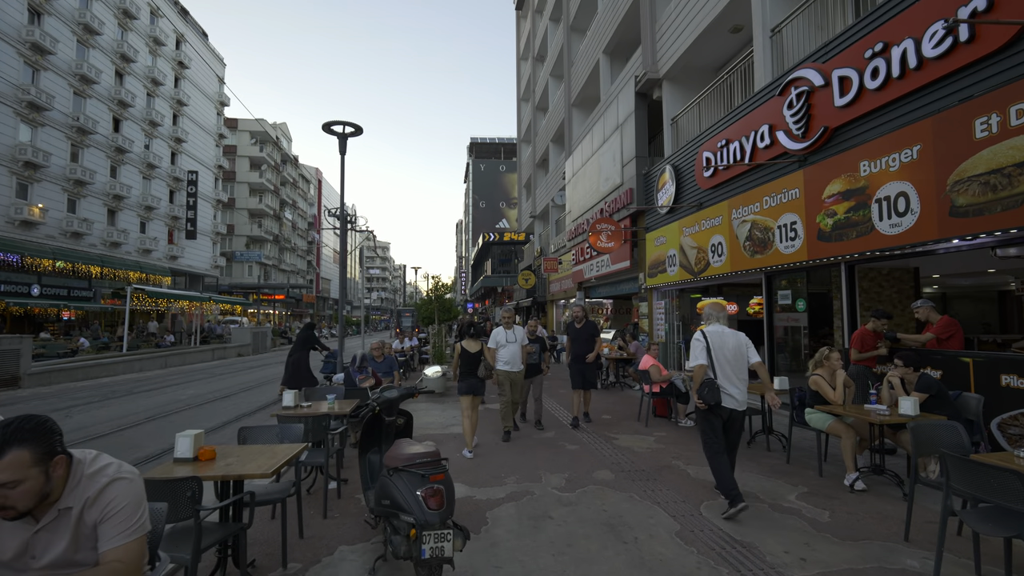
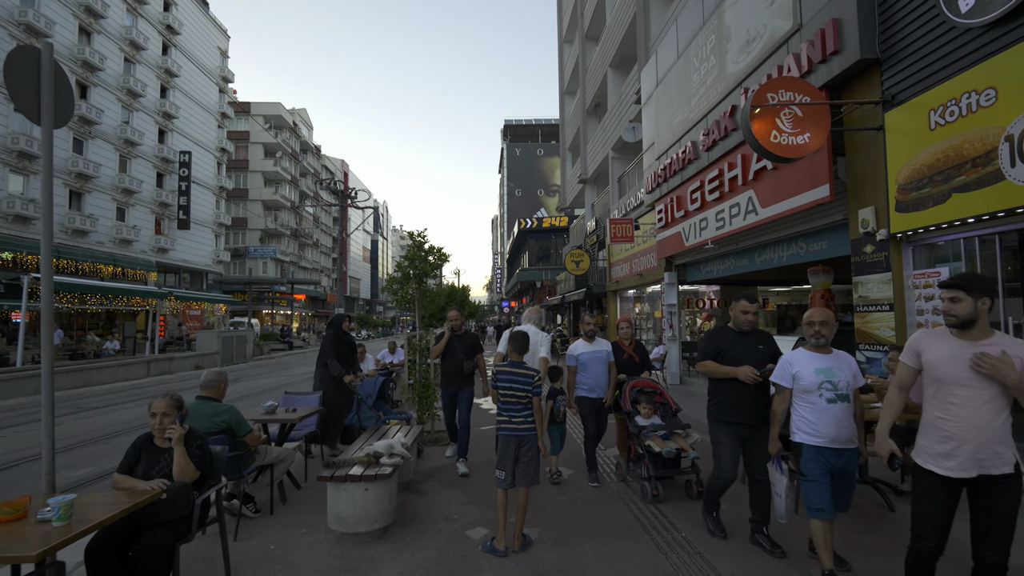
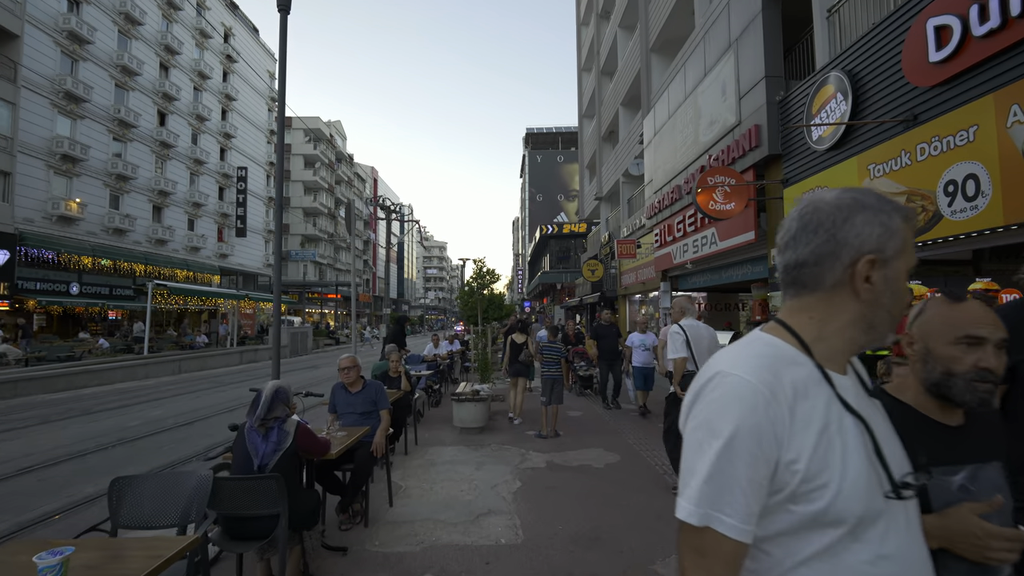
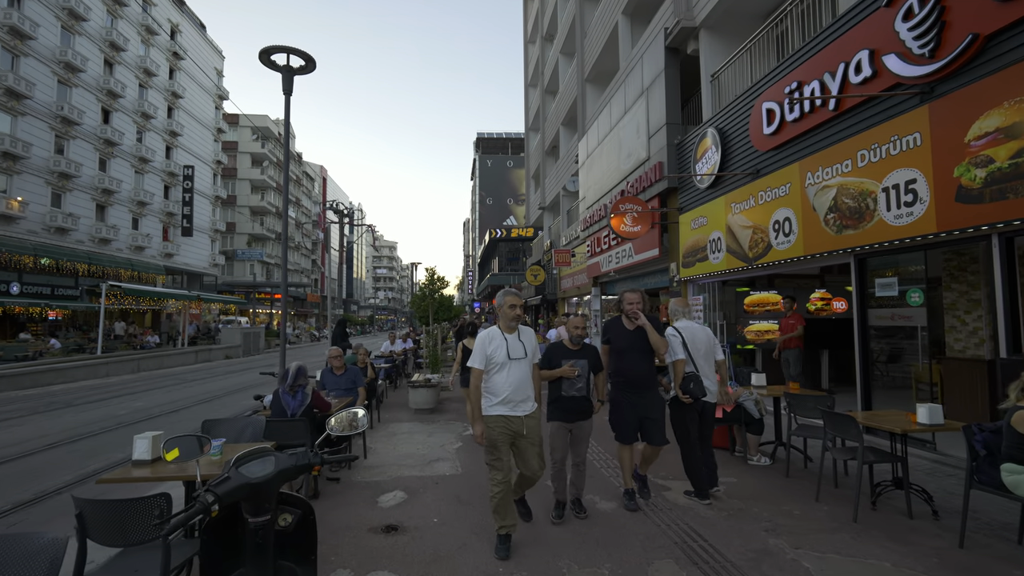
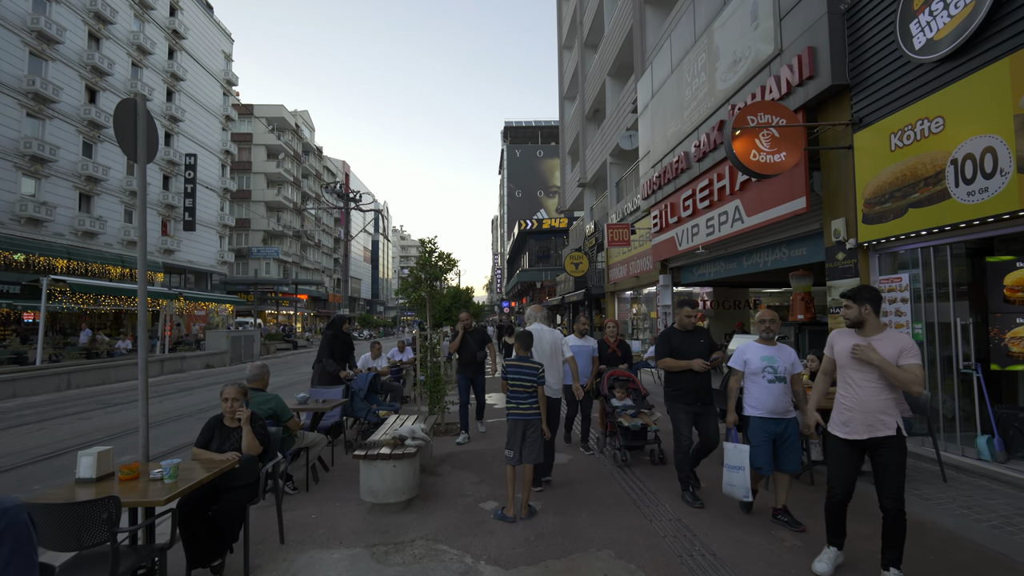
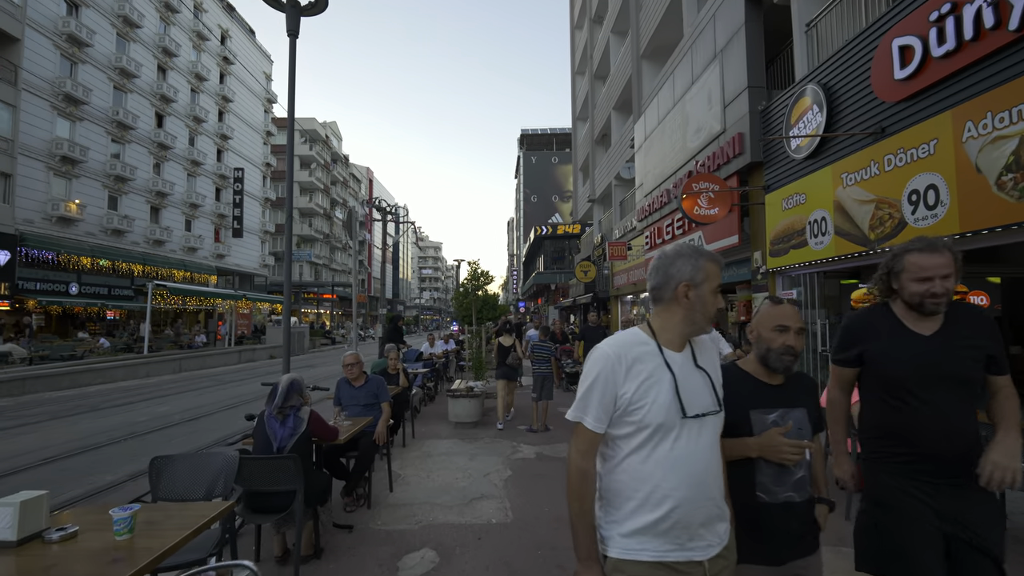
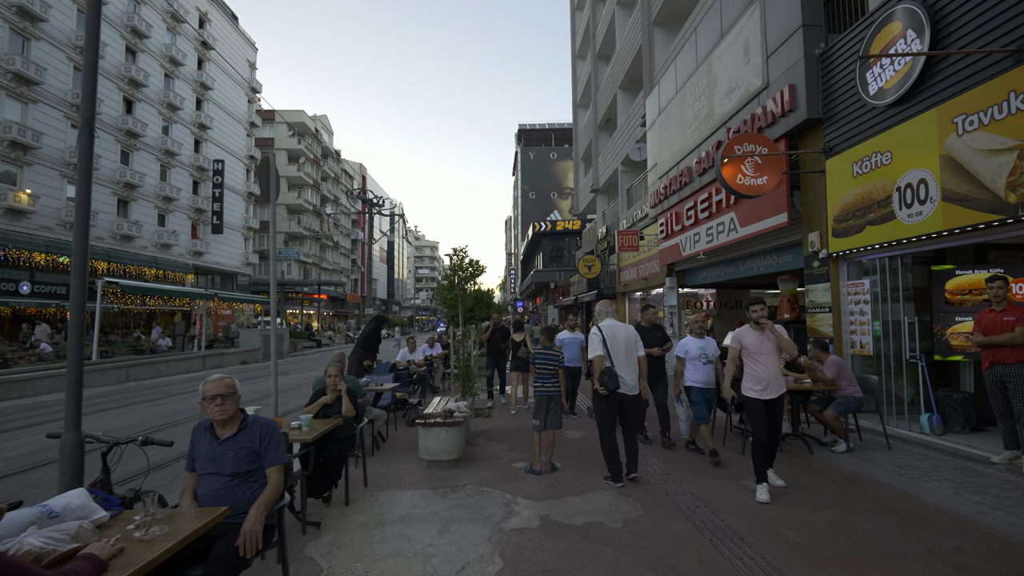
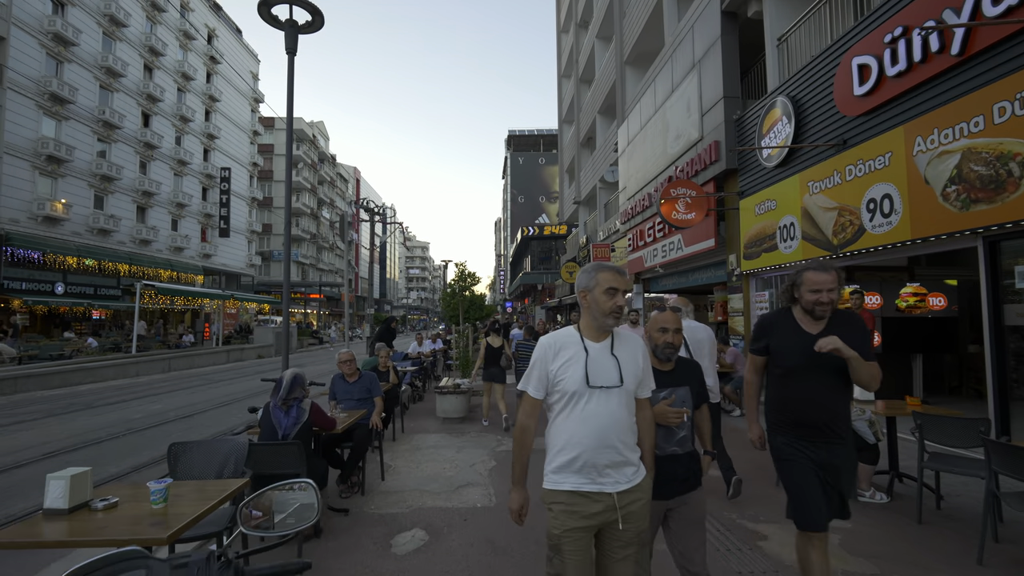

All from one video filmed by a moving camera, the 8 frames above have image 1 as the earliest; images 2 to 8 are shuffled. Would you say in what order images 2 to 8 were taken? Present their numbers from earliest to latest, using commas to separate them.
4, 8, 6, 3, 7, 5, 2
